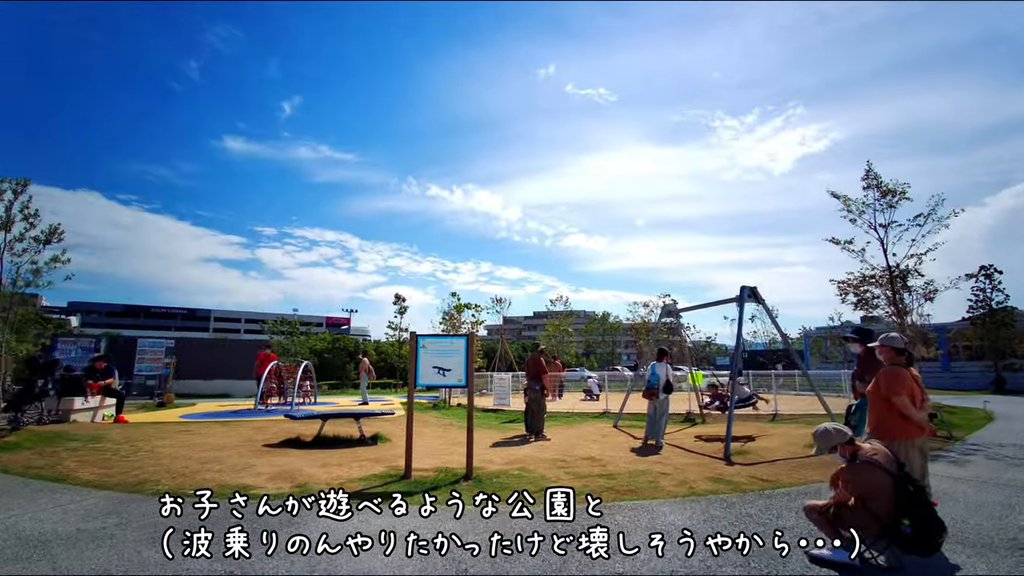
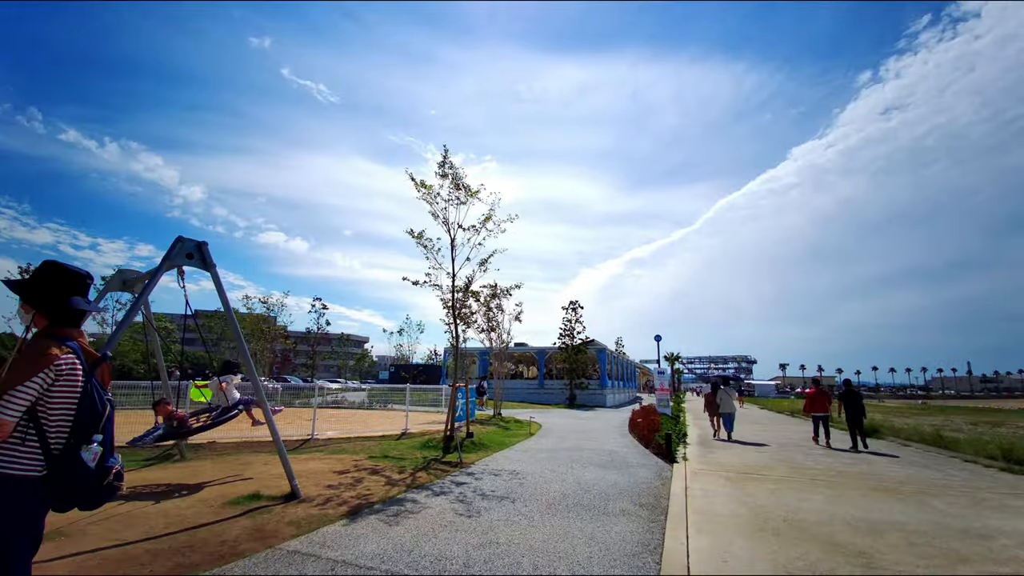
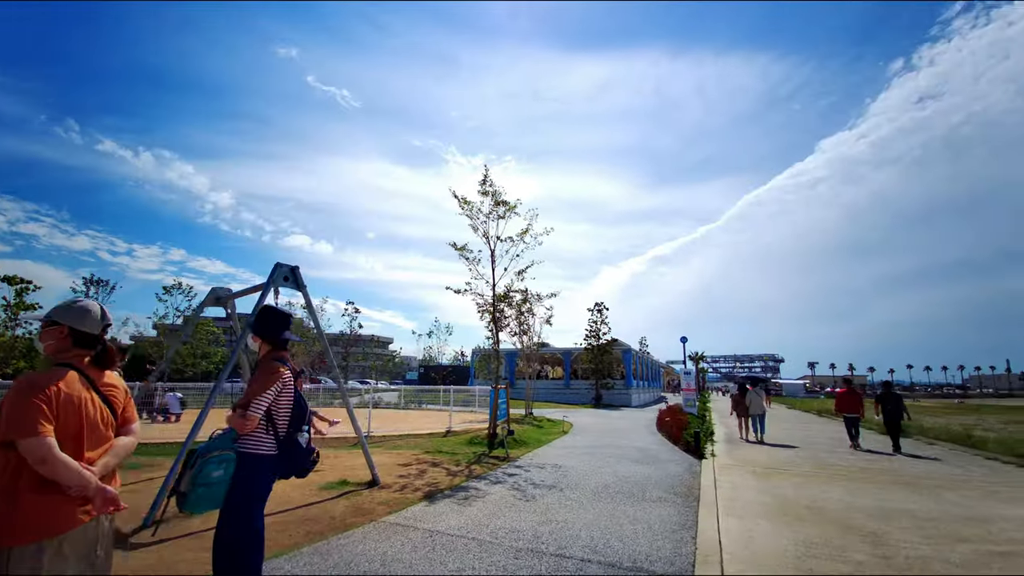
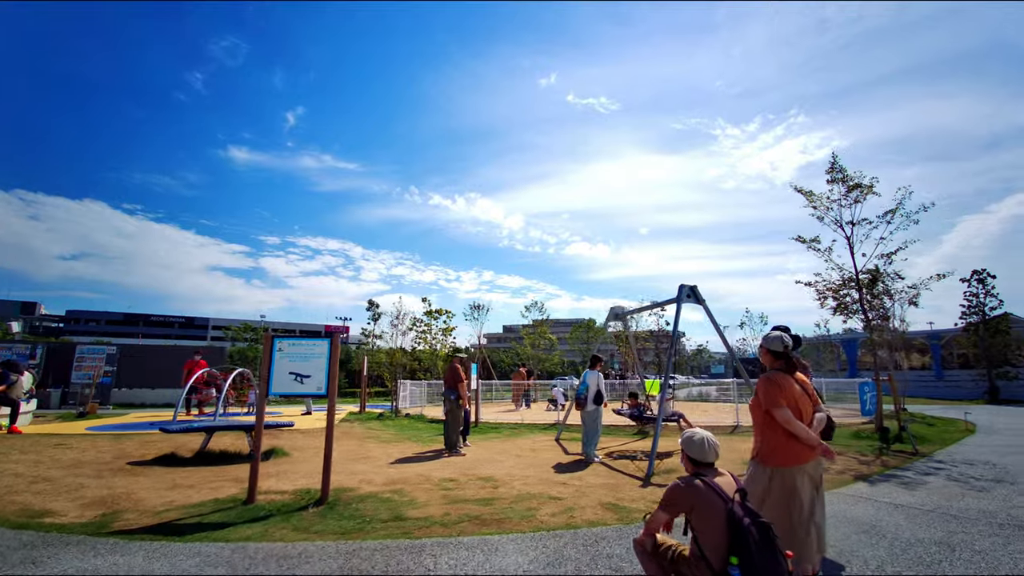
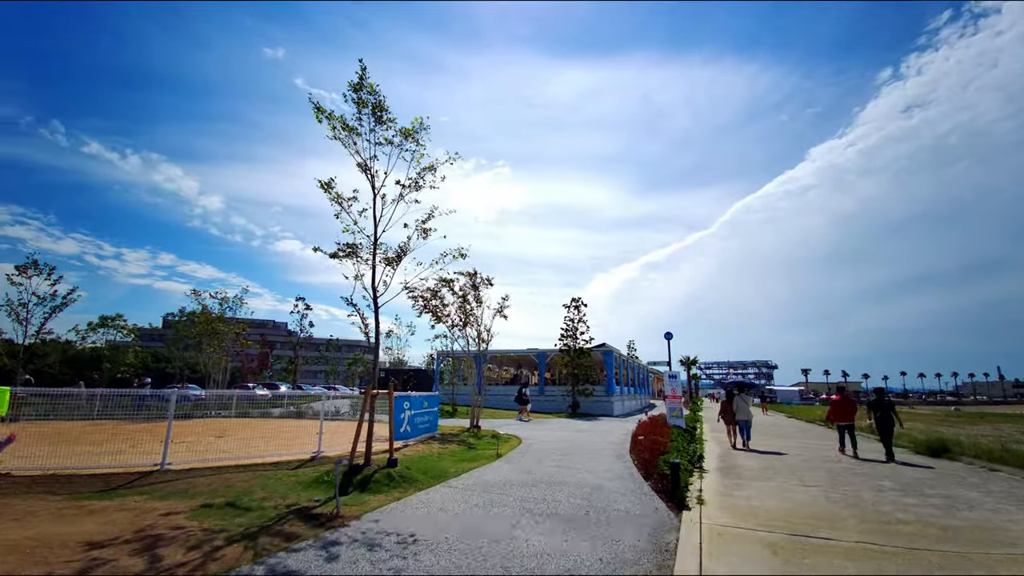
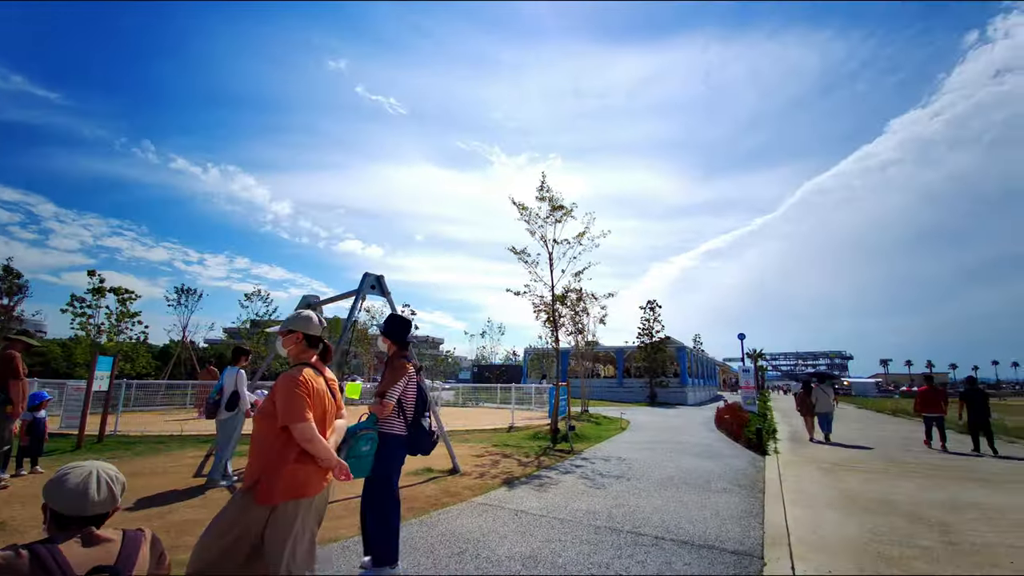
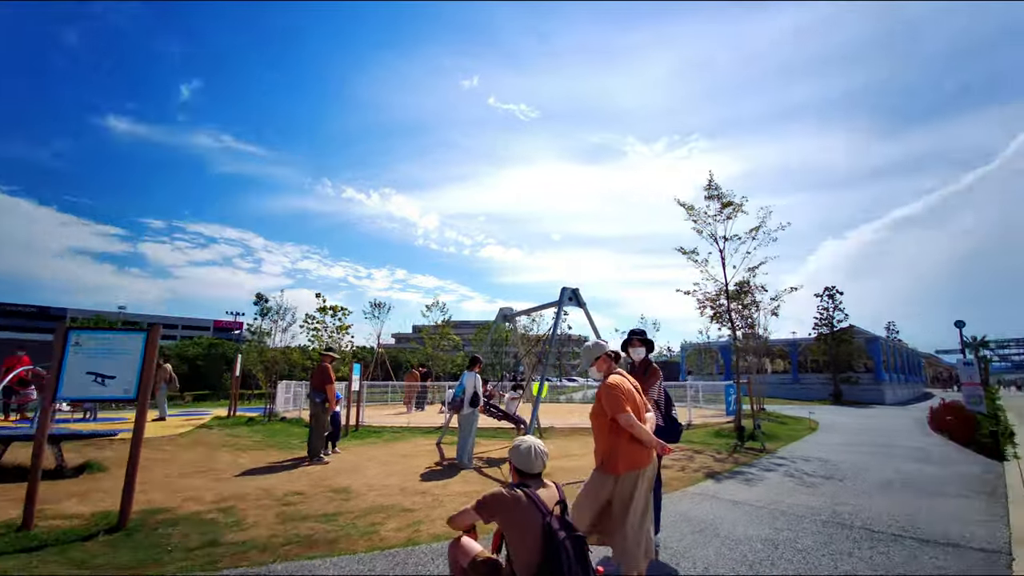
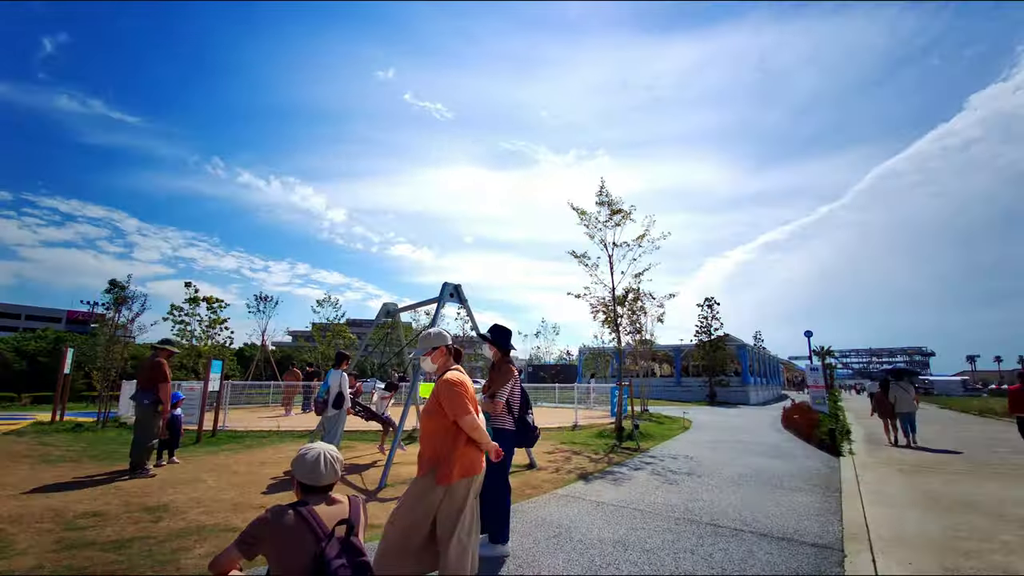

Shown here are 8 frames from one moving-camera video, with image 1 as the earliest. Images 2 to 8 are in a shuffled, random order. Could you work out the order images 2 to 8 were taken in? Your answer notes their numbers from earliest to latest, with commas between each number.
4, 7, 8, 6, 3, 2, 5
